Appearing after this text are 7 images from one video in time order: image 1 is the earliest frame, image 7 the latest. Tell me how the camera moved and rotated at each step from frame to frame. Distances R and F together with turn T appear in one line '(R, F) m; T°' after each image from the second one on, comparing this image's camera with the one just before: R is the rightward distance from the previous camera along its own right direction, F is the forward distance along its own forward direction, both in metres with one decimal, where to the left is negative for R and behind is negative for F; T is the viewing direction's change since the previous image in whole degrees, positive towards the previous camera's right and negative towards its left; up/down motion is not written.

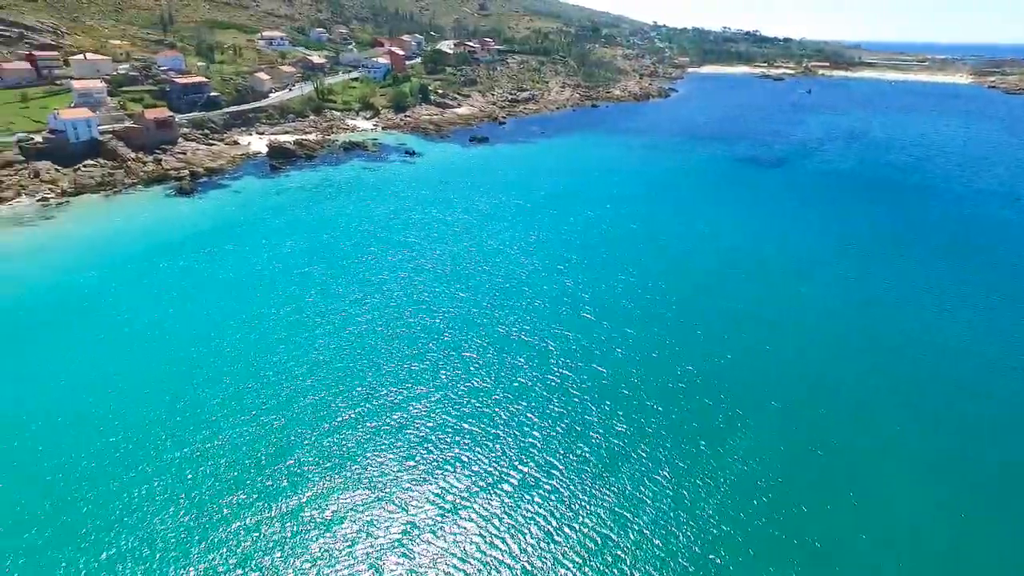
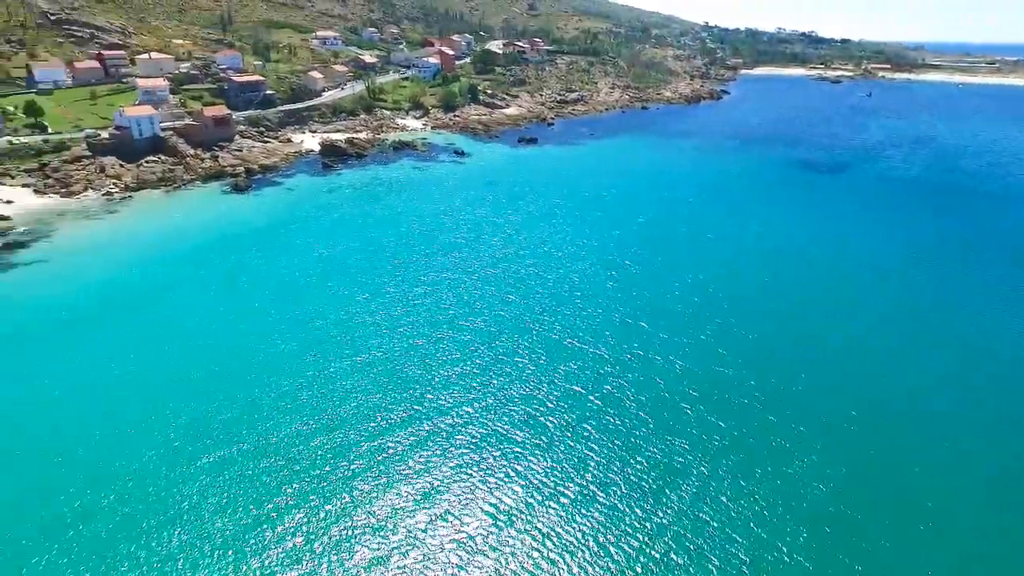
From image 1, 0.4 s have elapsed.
(-1.0, +0.9) m; -4°
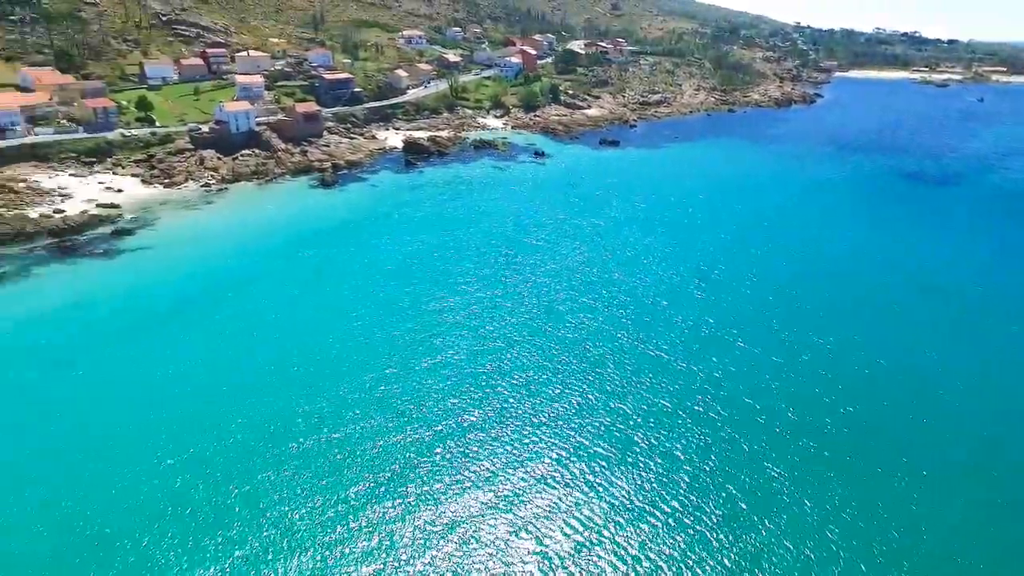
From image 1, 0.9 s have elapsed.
(-1.3, +1.2) m; -6°
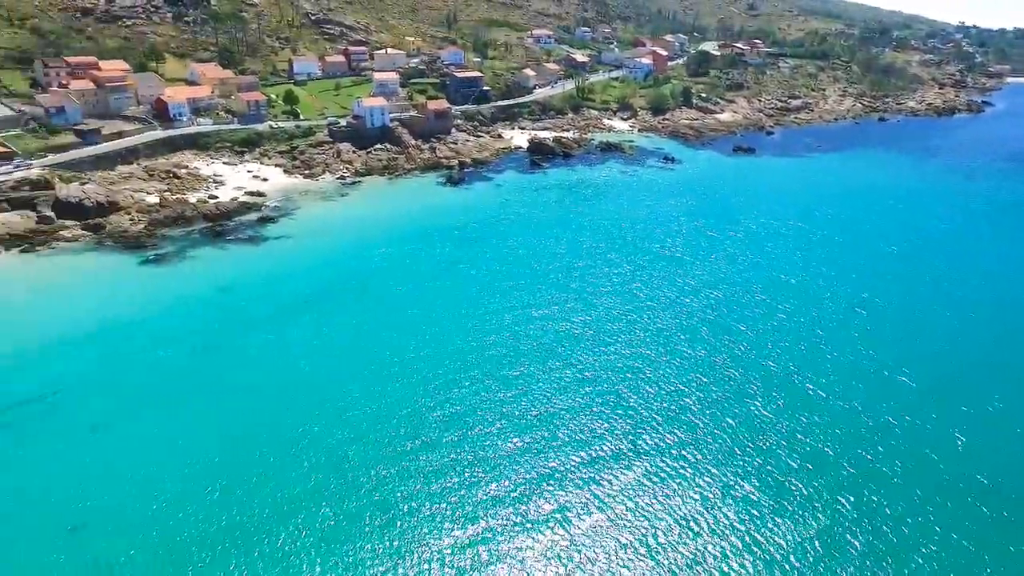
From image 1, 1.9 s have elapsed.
(-2.1, +2.0) m; -10°
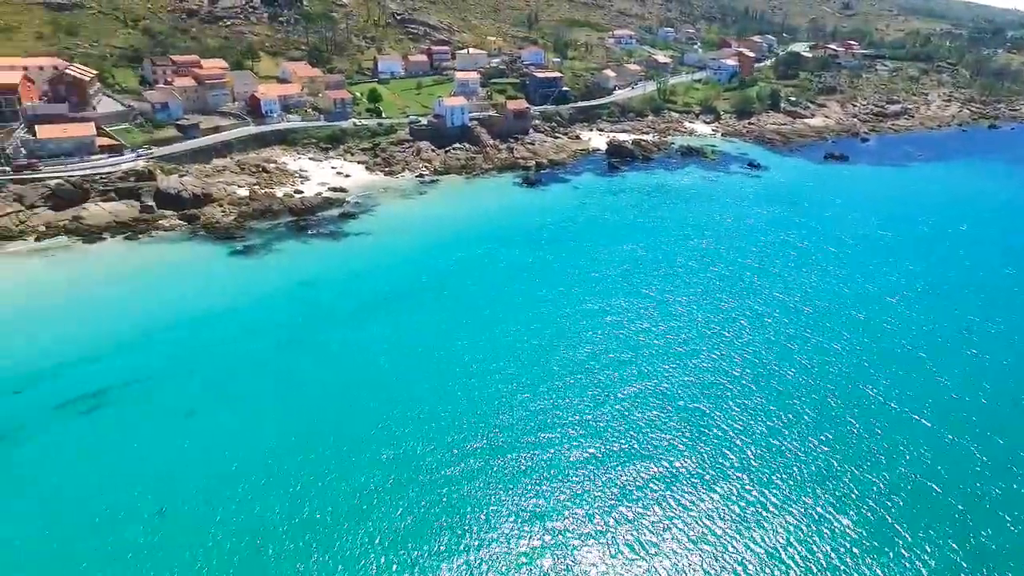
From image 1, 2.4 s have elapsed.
(-0.8, +0.8) m; -6°
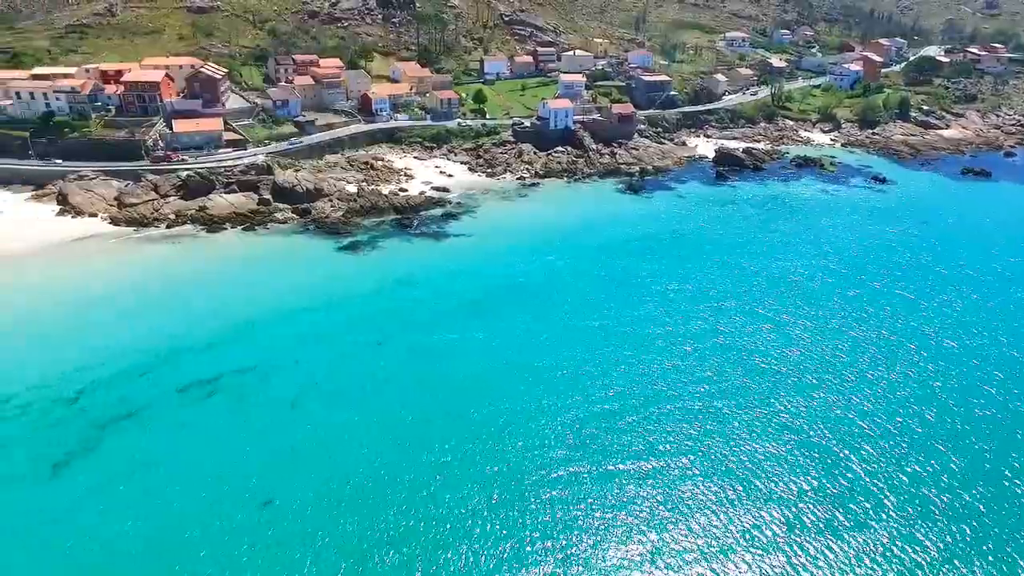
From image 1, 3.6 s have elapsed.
(-1.3, +1.2) m; -8°
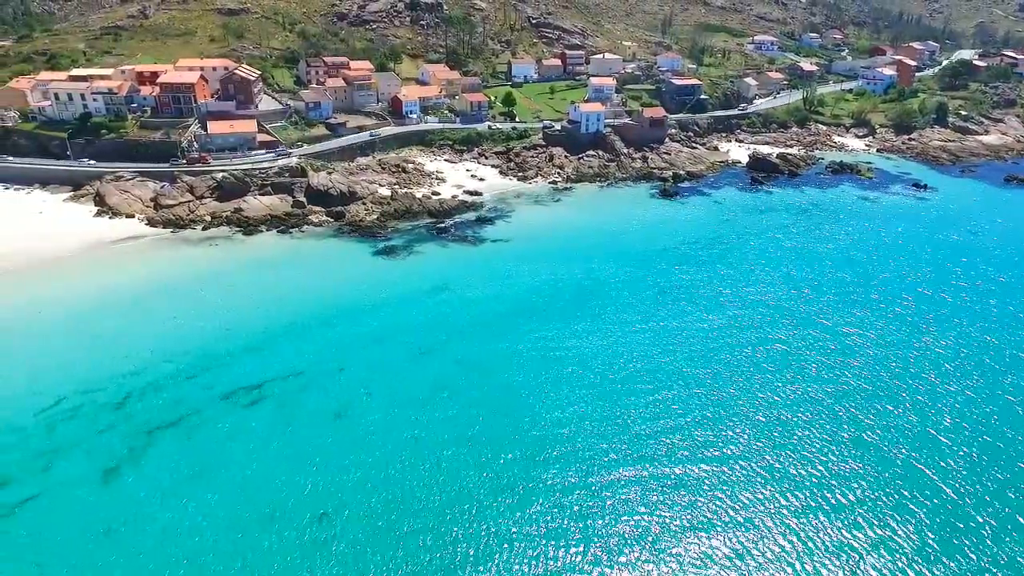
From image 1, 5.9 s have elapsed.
(-2.0, +1.1) m; -1°
